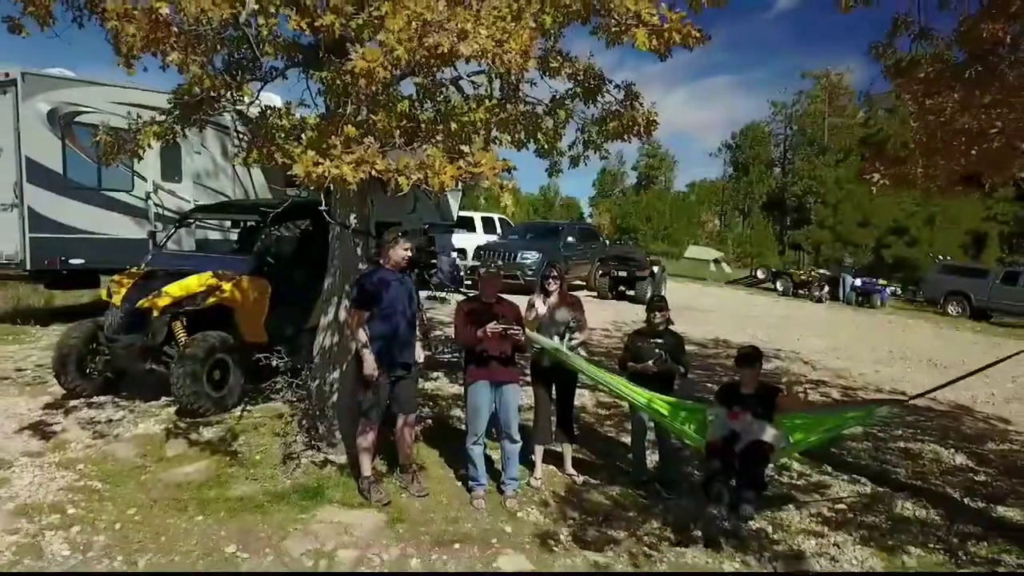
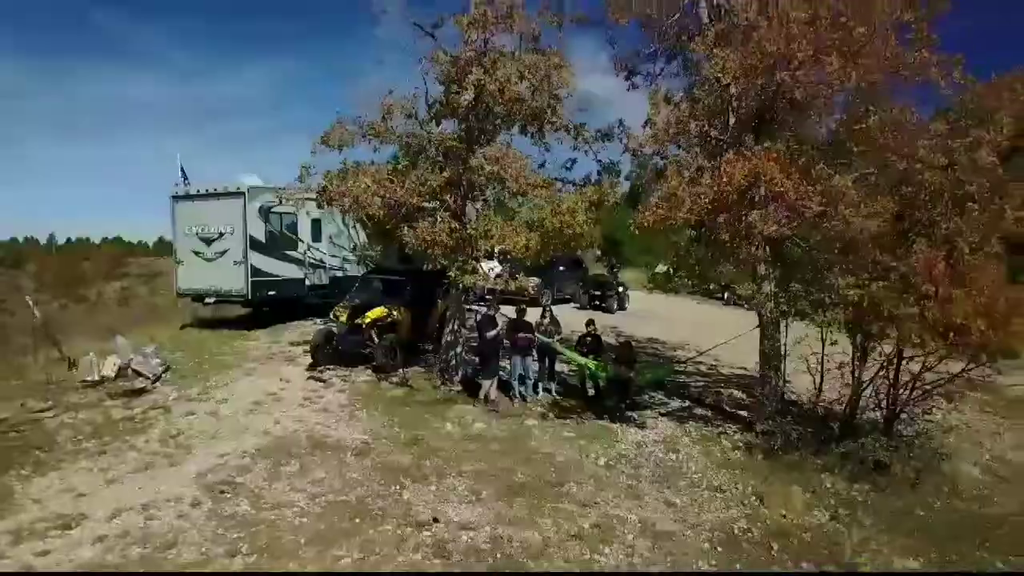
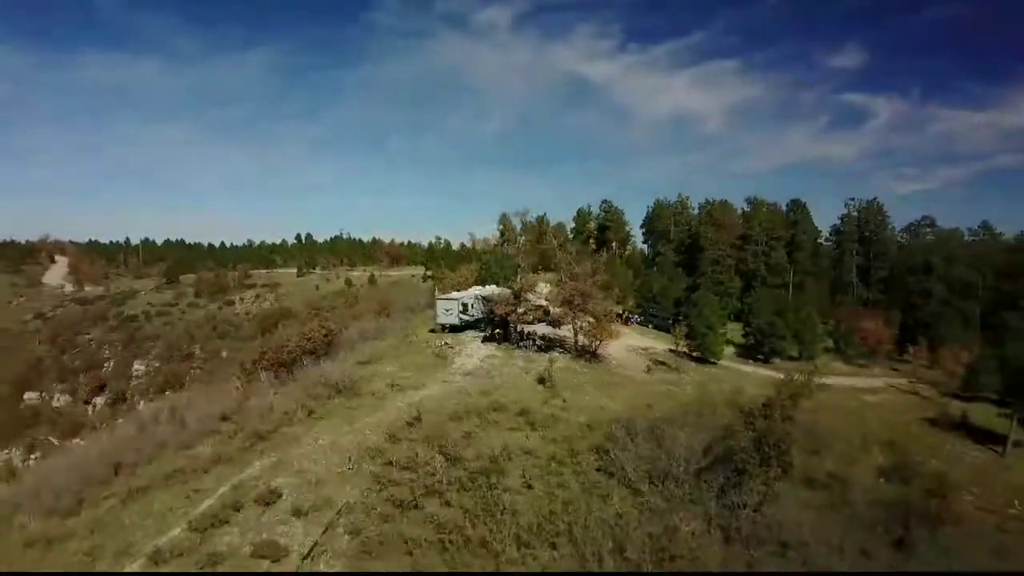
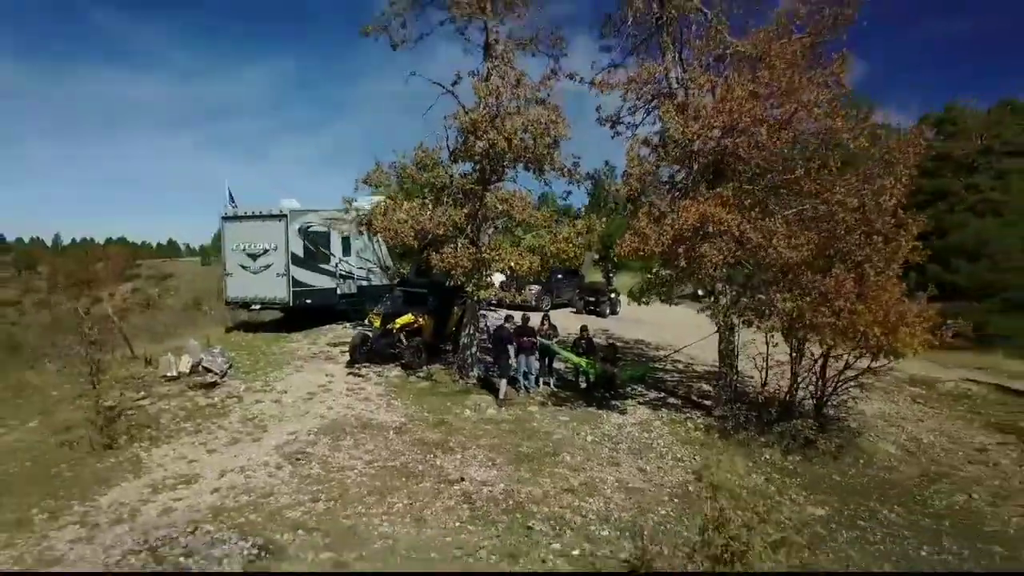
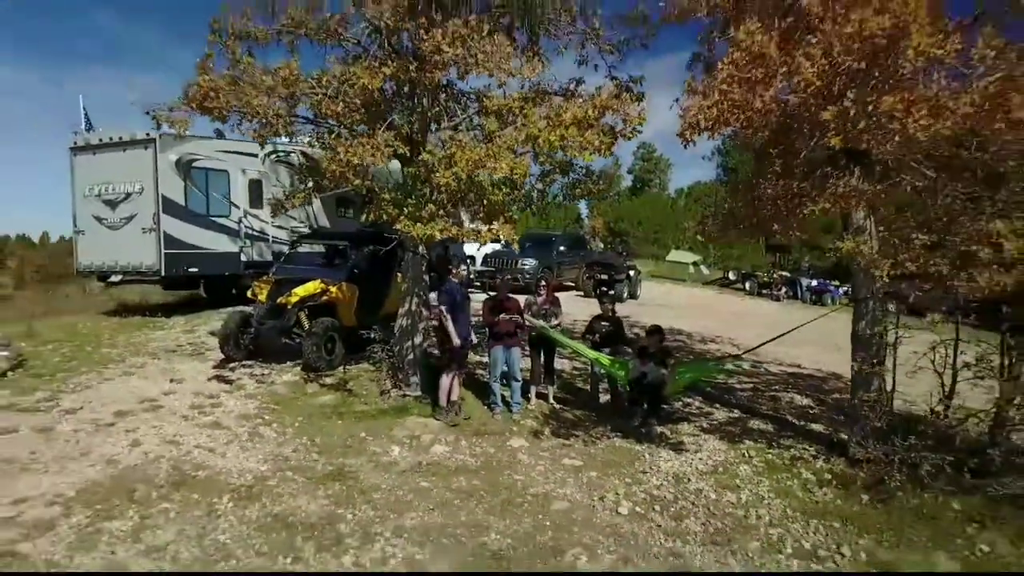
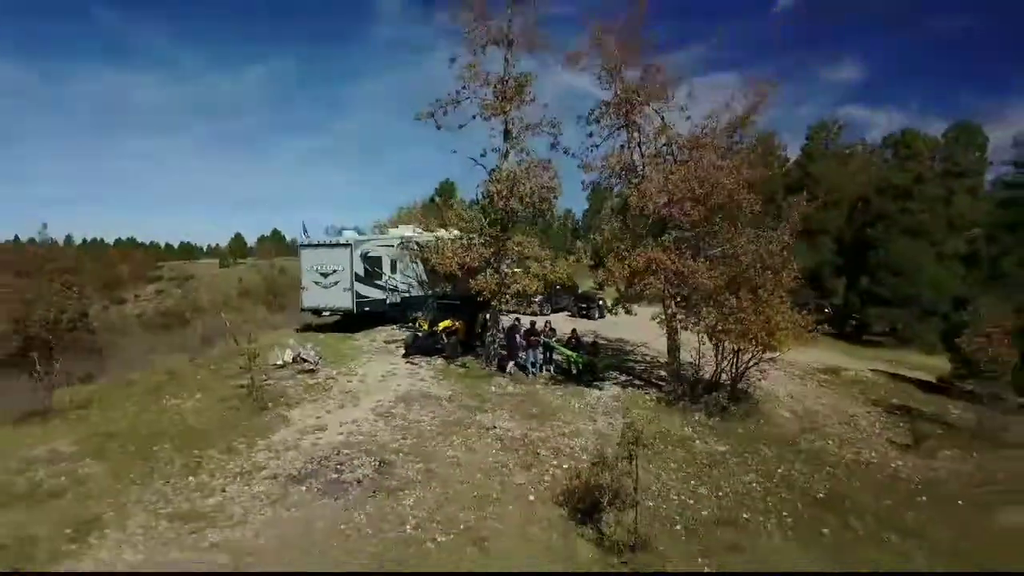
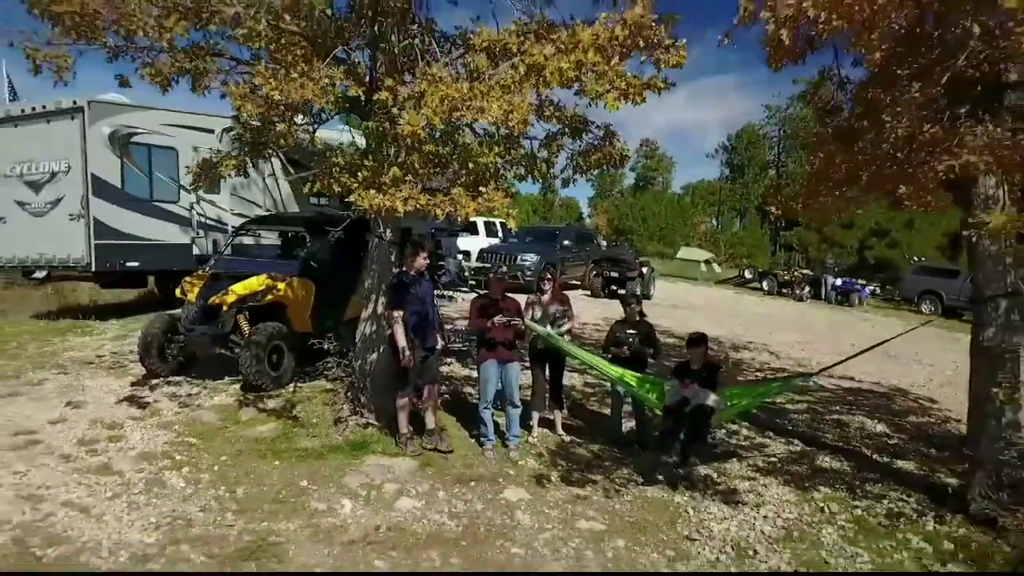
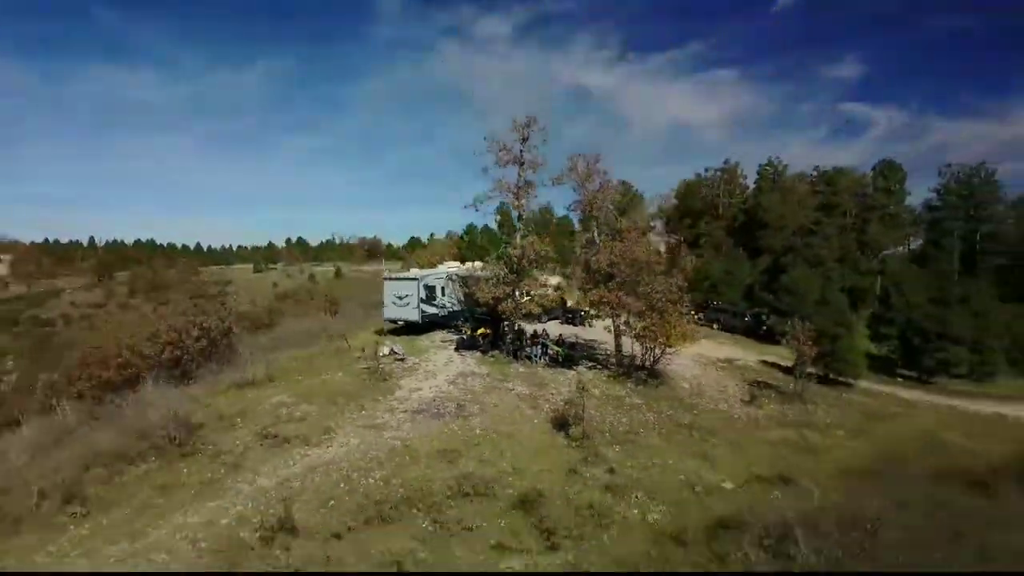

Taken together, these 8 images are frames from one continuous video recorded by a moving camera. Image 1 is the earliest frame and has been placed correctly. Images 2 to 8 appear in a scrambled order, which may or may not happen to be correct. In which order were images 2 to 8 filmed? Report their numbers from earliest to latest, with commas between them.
7, 5, 2, 4, 6, 8, 3
